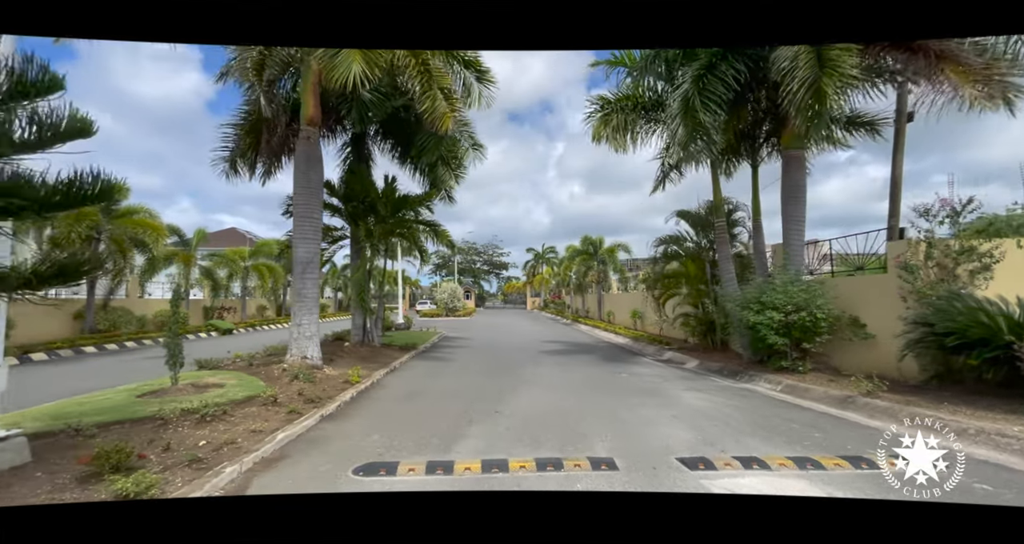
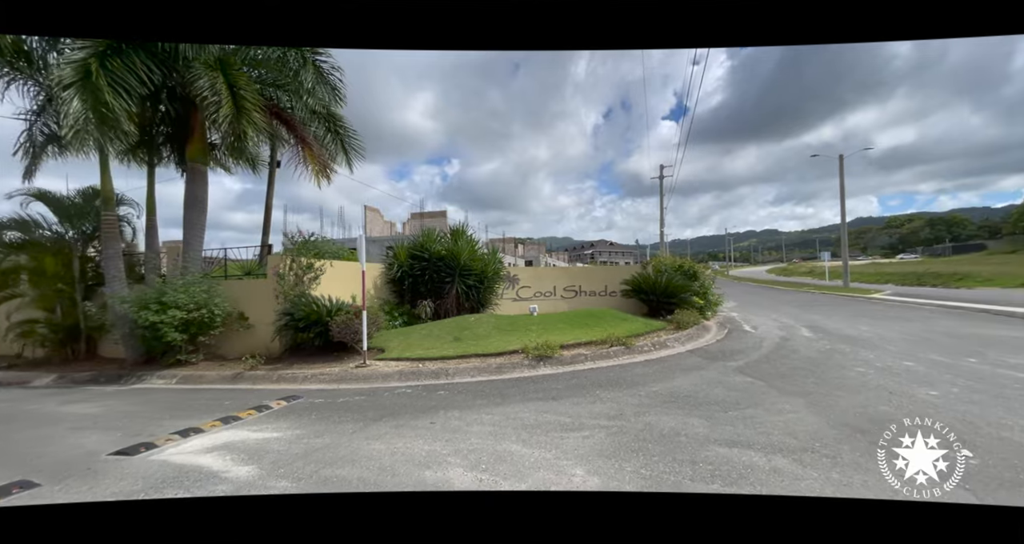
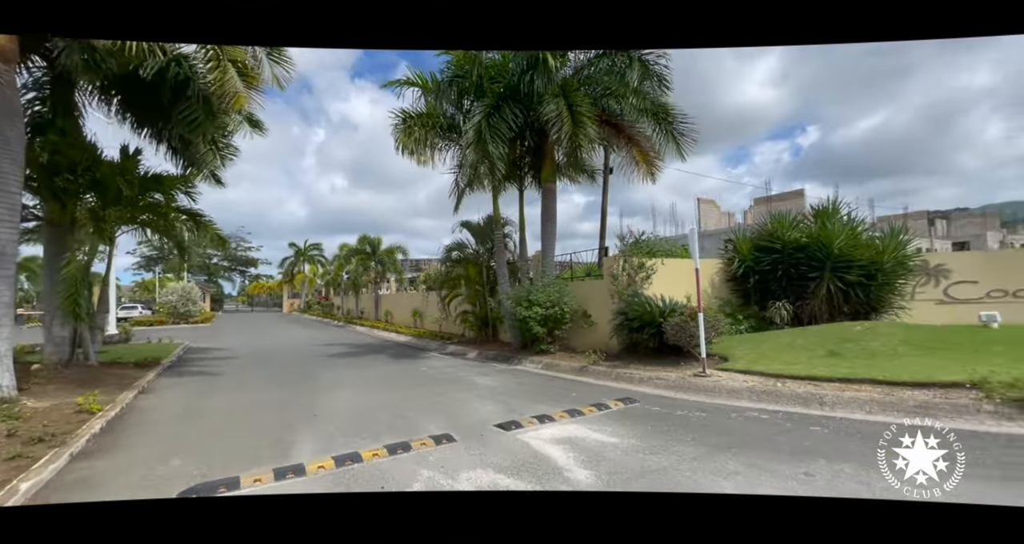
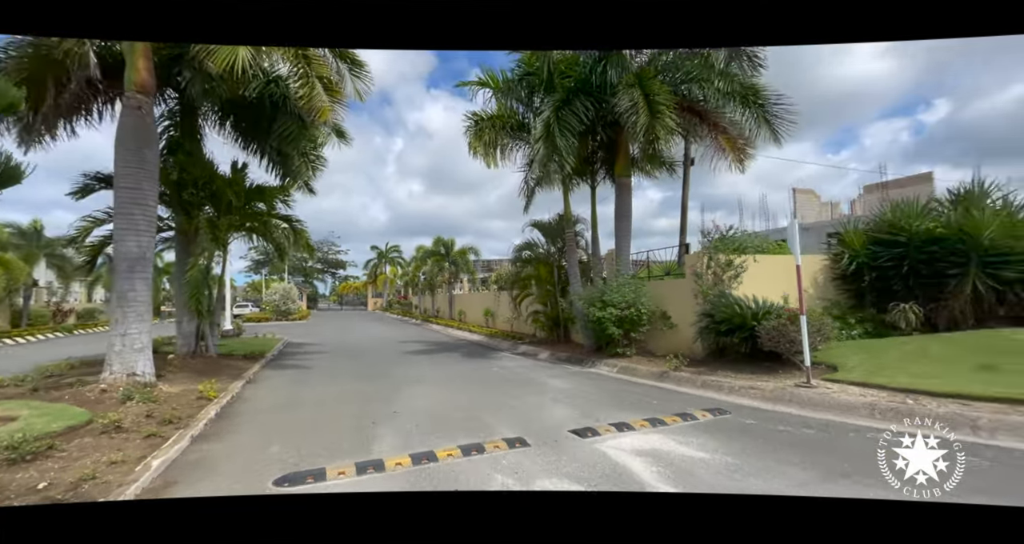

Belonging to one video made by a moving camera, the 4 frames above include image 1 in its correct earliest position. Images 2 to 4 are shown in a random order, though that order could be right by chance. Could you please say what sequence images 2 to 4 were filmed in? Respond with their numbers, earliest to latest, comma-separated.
4, 3, 2
